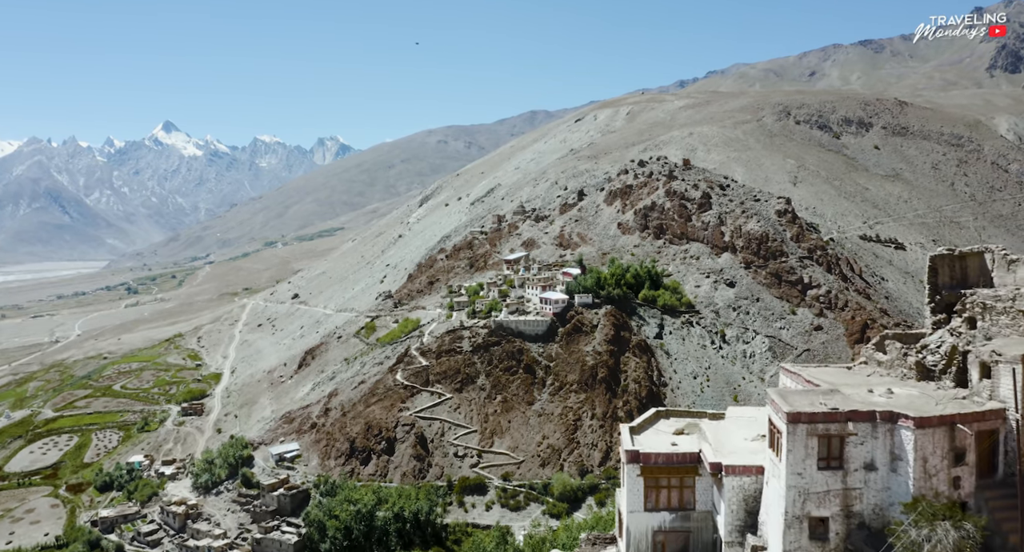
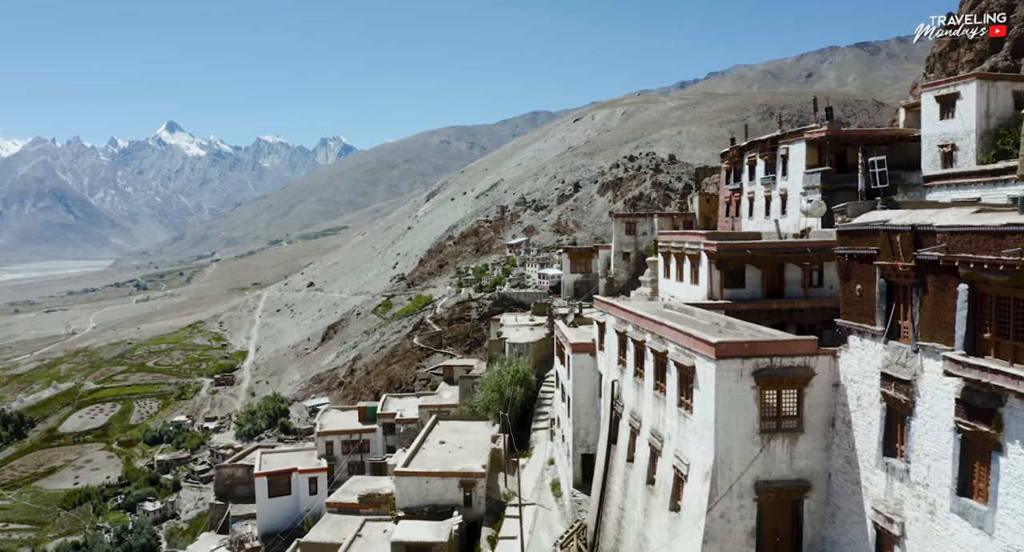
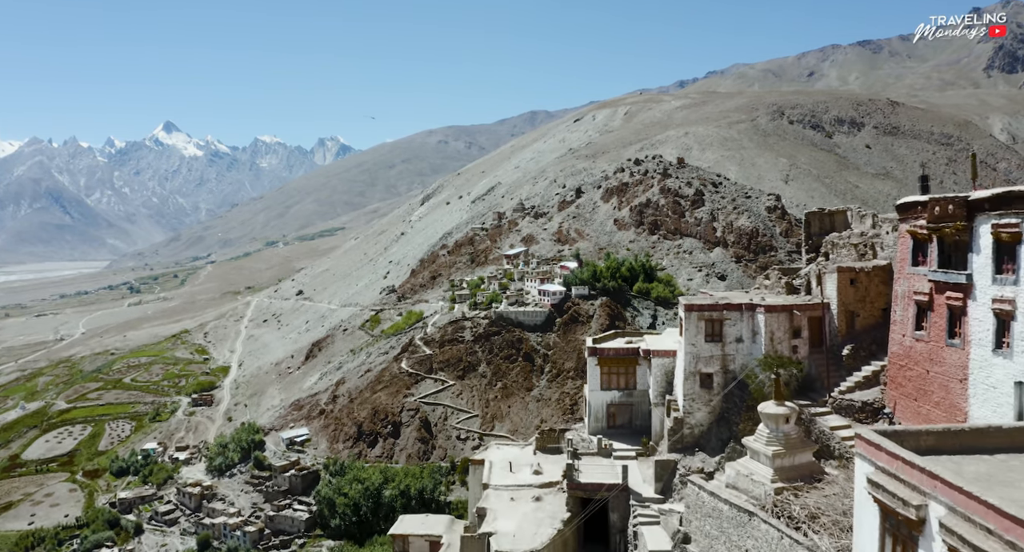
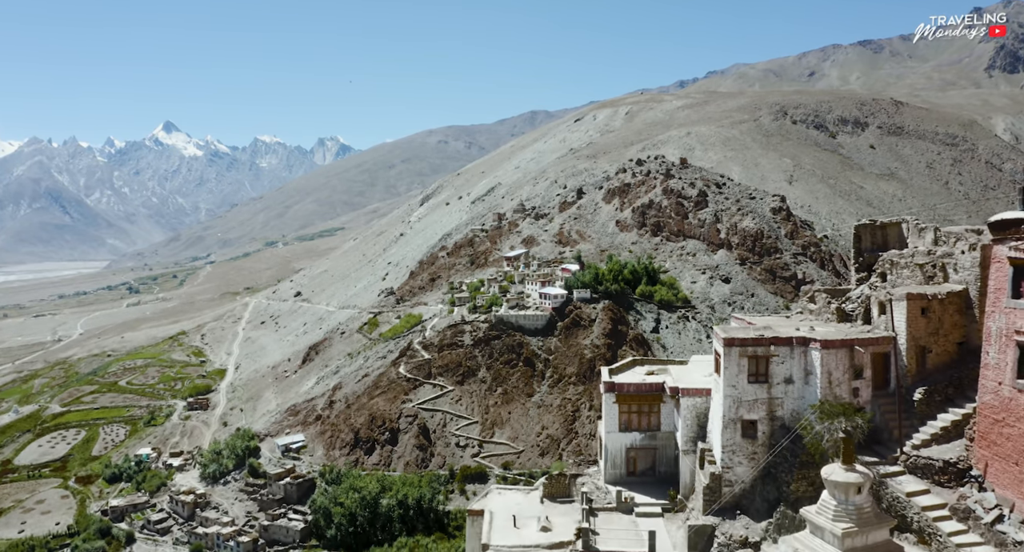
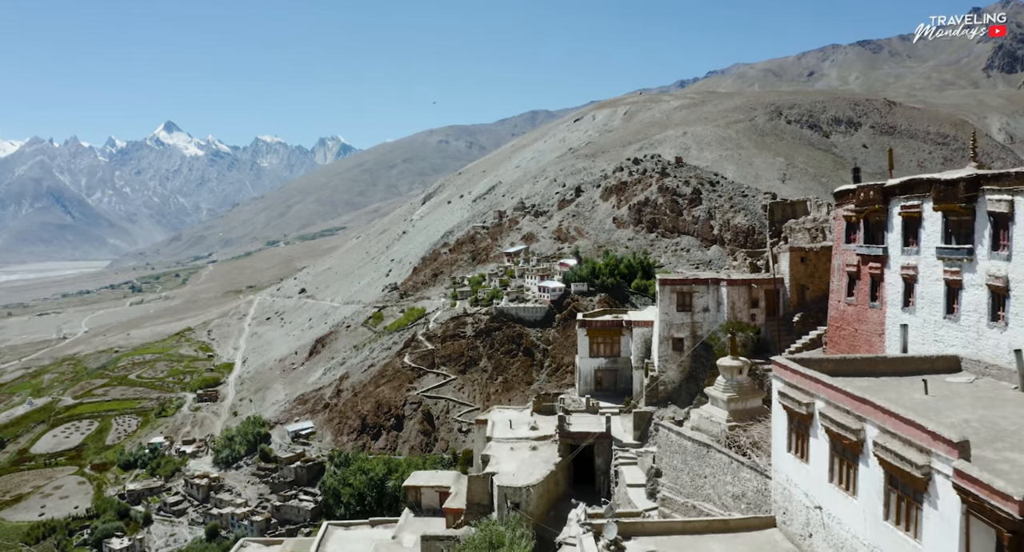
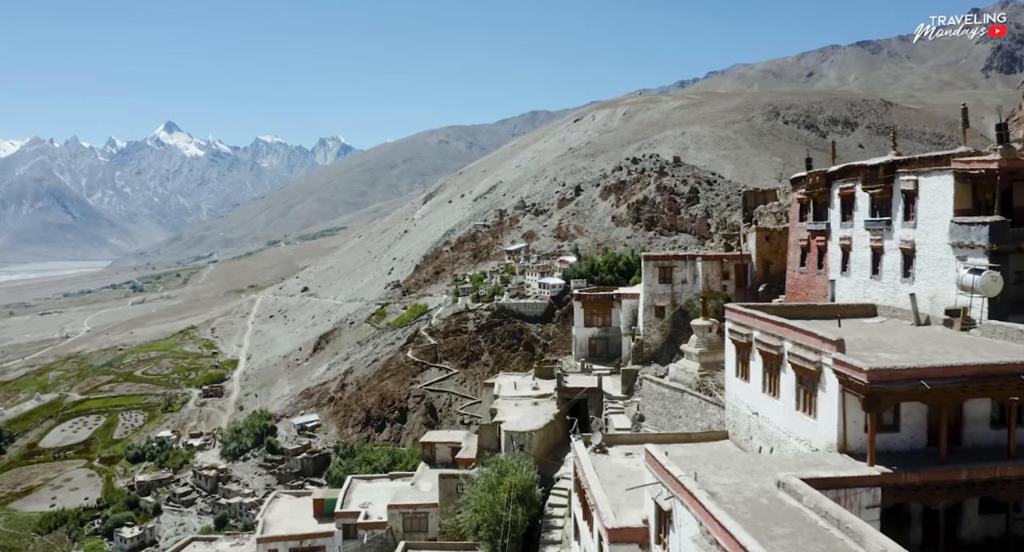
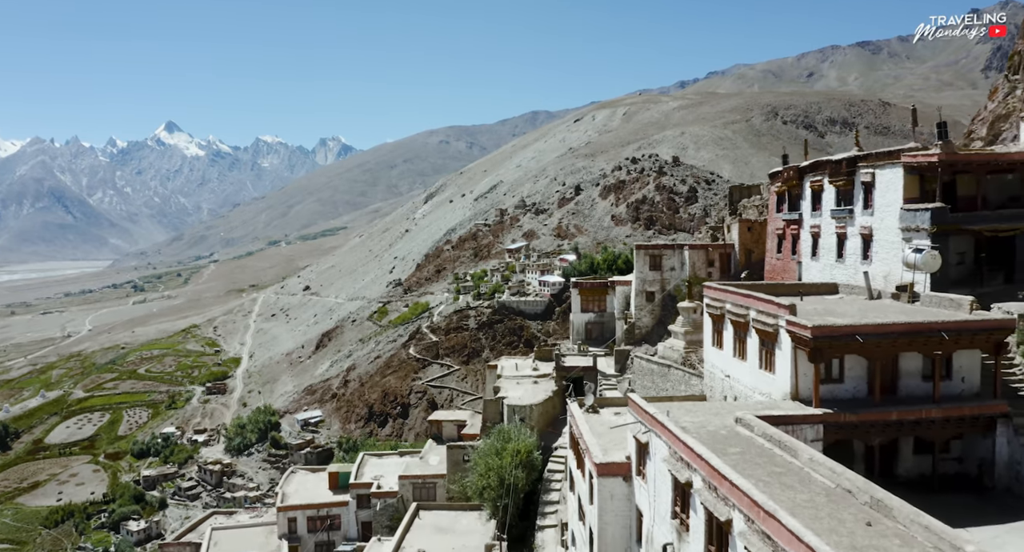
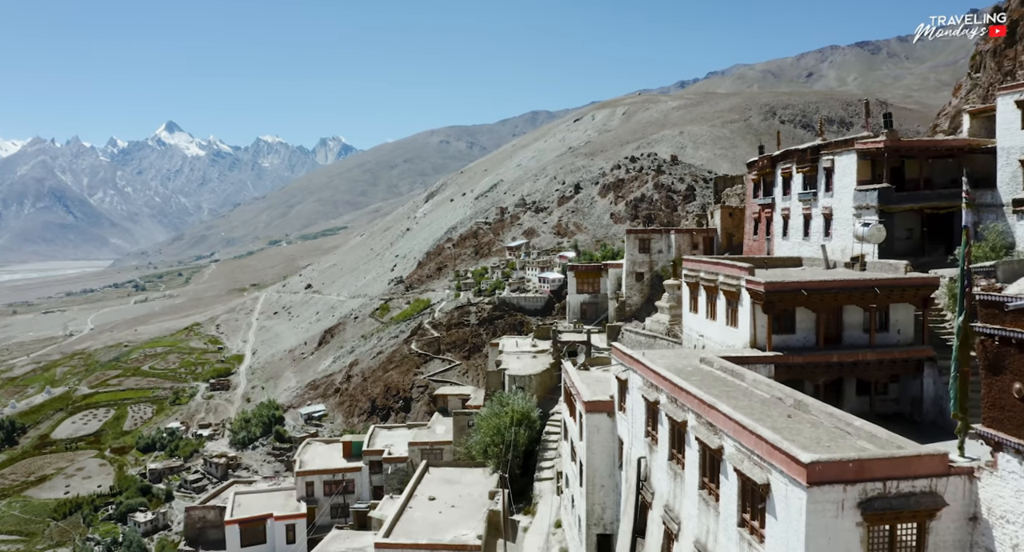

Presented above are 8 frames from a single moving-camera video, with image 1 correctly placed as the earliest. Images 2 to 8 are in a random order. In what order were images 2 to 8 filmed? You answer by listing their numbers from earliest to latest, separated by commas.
4, 3, 5, 6, 7, 8, 2
